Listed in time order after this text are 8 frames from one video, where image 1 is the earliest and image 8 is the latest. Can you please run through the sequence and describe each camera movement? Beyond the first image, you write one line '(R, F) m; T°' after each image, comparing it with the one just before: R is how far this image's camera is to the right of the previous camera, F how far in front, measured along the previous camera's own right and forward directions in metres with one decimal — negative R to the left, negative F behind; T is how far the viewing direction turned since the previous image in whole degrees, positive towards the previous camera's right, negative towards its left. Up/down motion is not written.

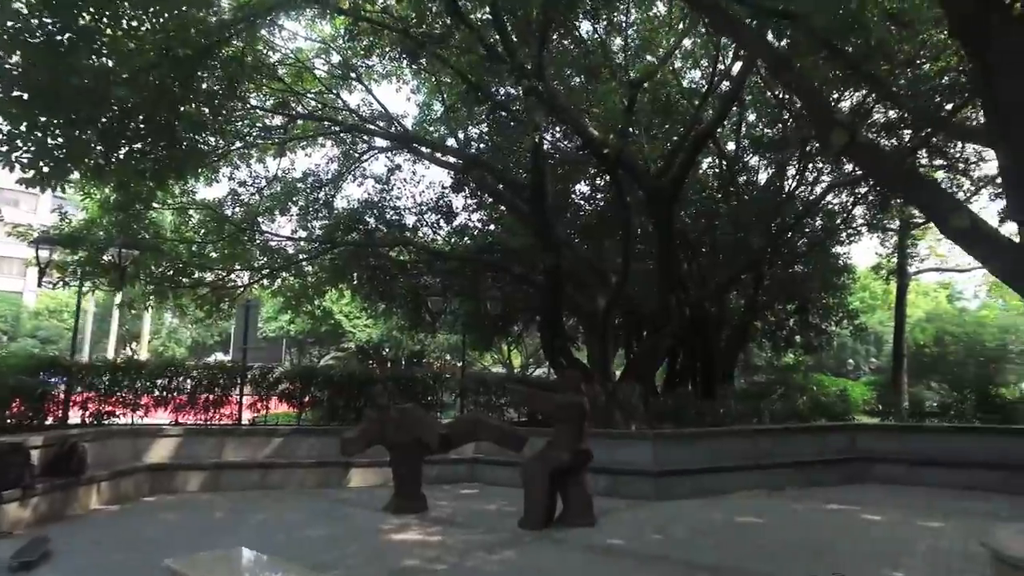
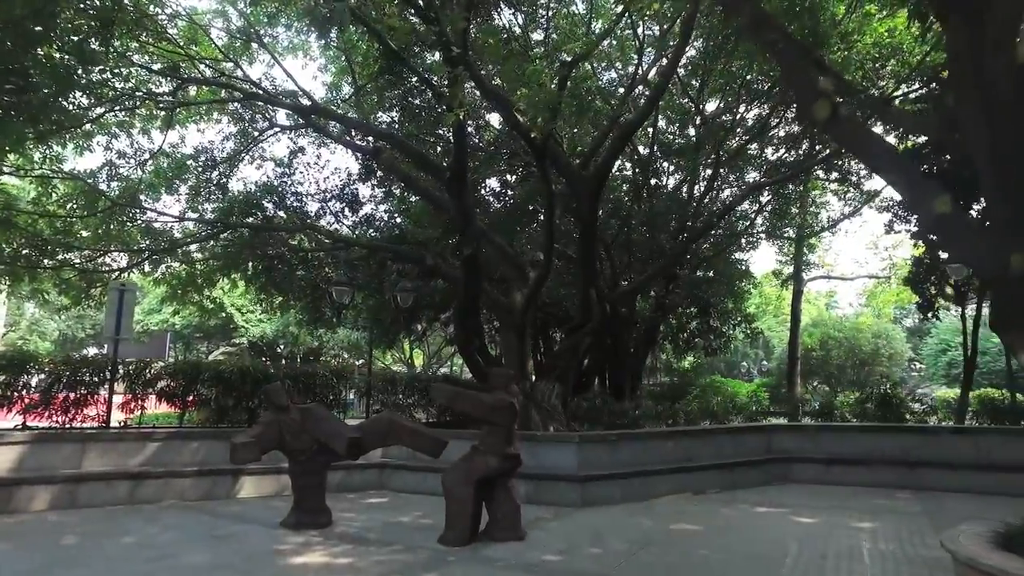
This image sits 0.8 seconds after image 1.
(-0.2, +0.7) m; +8°
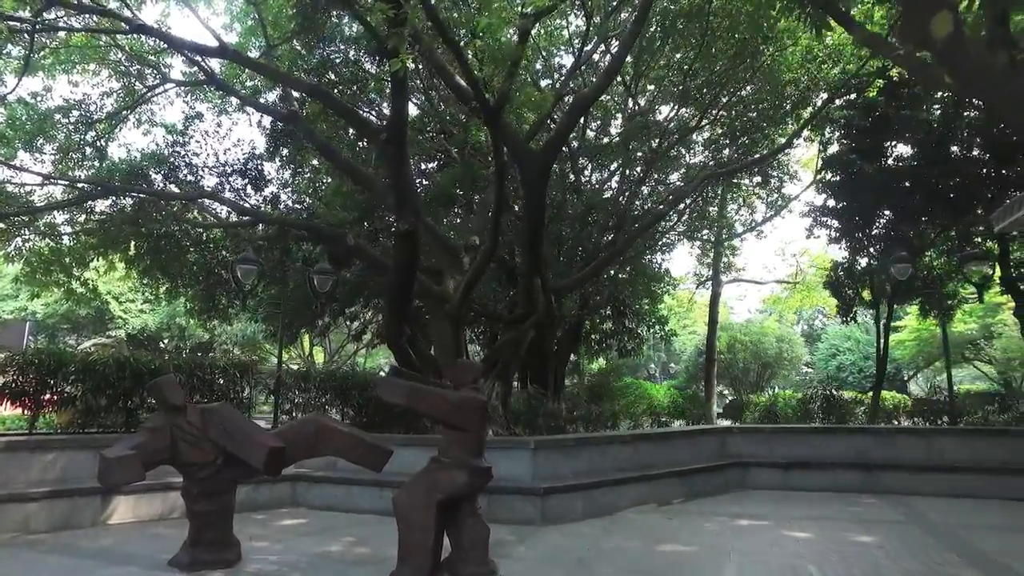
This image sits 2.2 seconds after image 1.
(-0.5, +1.2) m; +9°
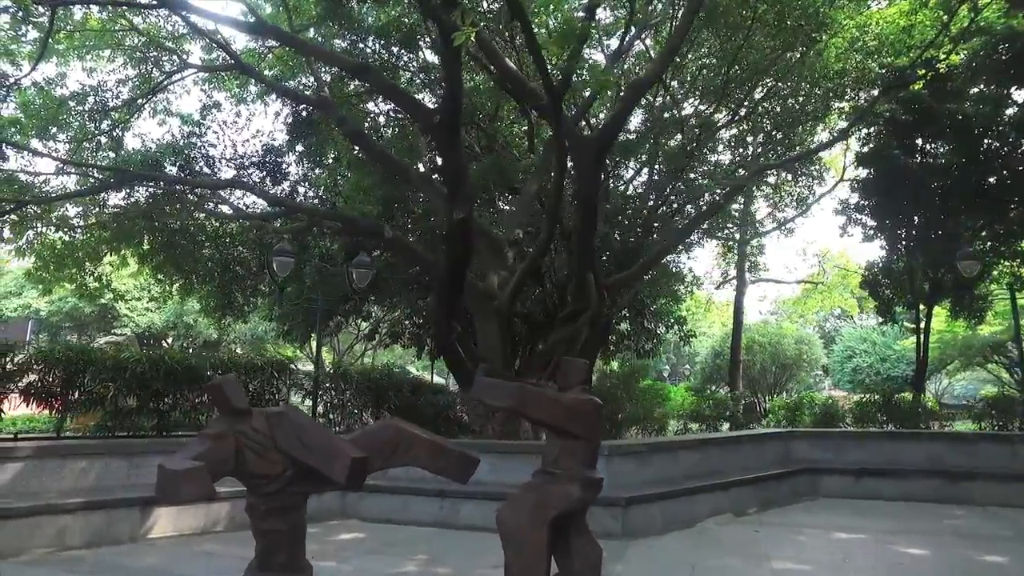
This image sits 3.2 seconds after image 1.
(-0.8, +0.6) m; 0°
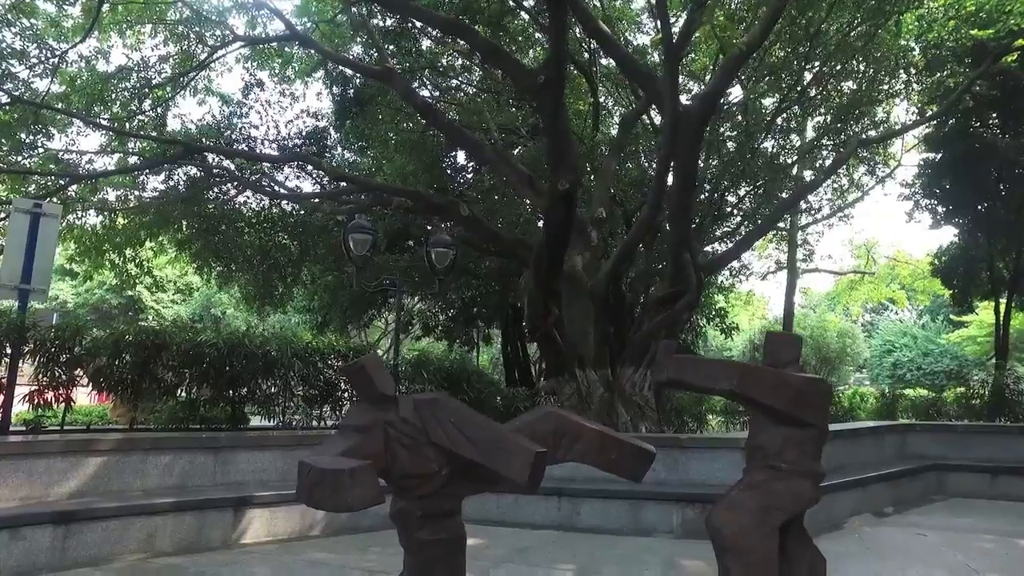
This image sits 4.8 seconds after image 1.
(-1.1, +0.8) m; -1°
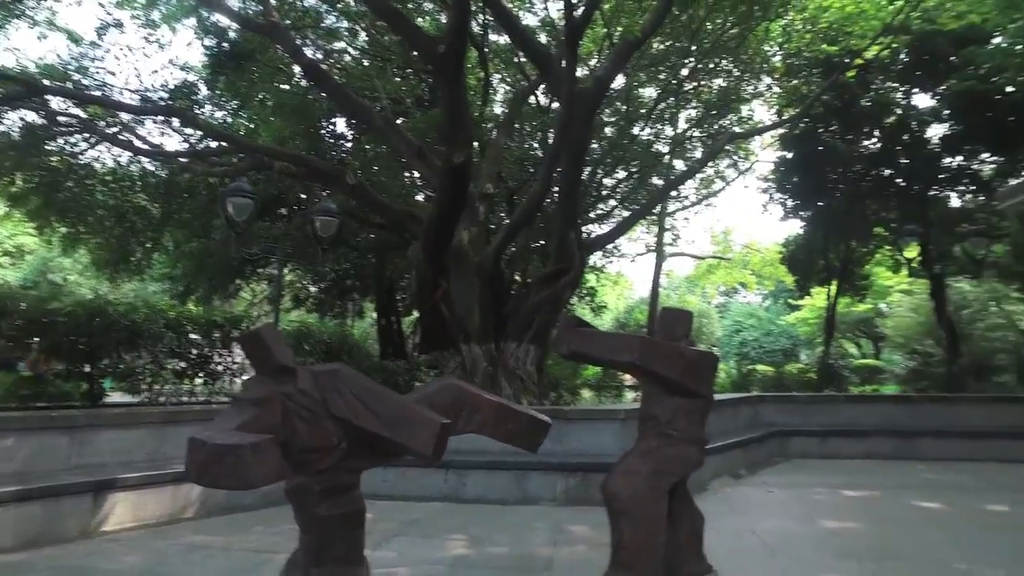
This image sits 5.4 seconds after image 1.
(-0.2, 0.0) m; +11°
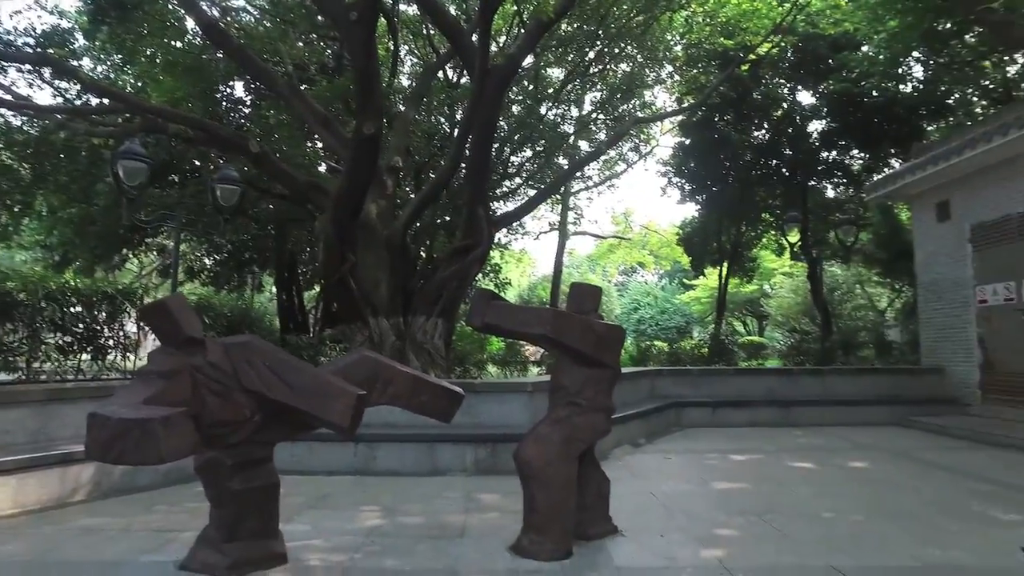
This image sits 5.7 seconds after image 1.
(-0.1, -0.1) m; +8°
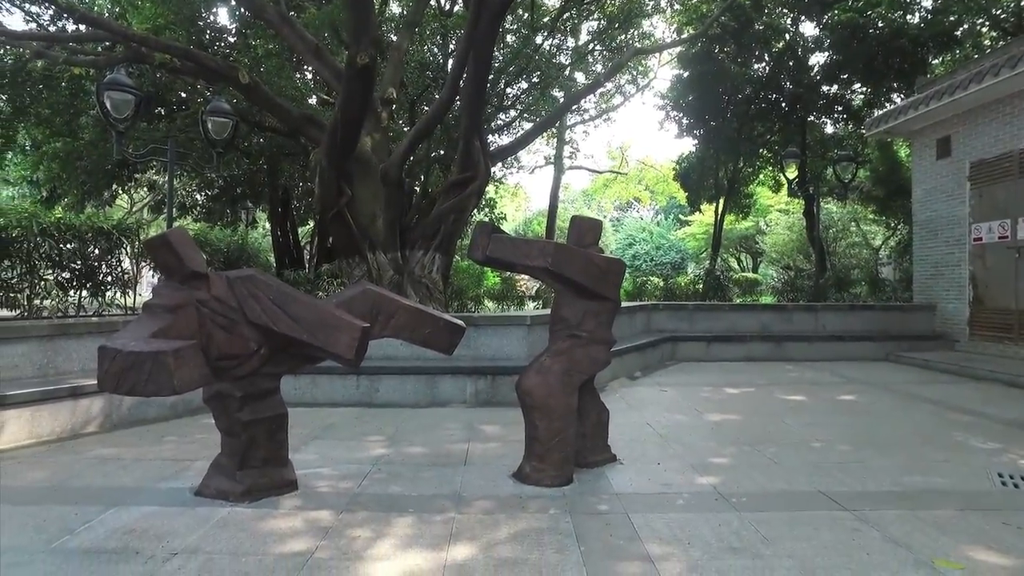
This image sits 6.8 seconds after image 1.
(-0.1, 0.0) m; +1°
